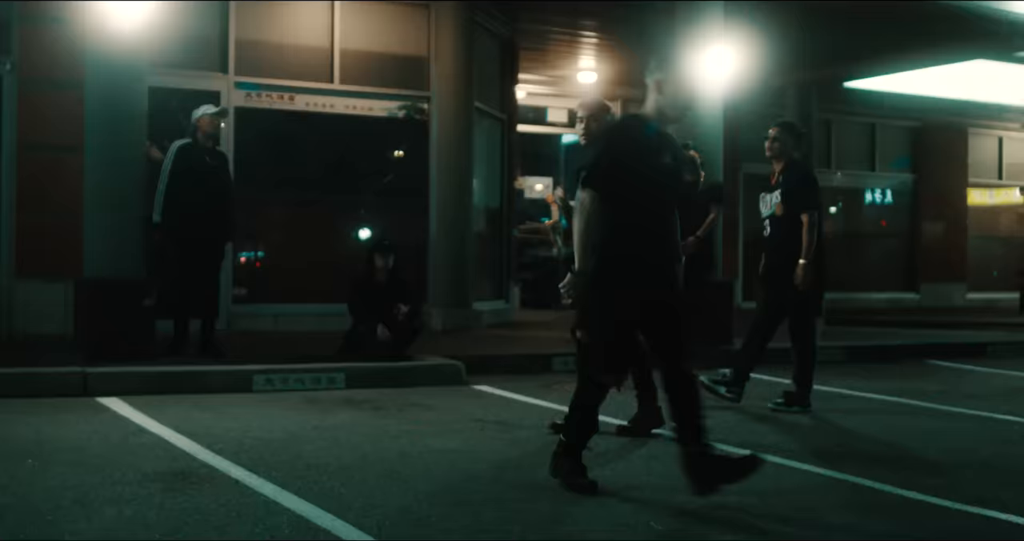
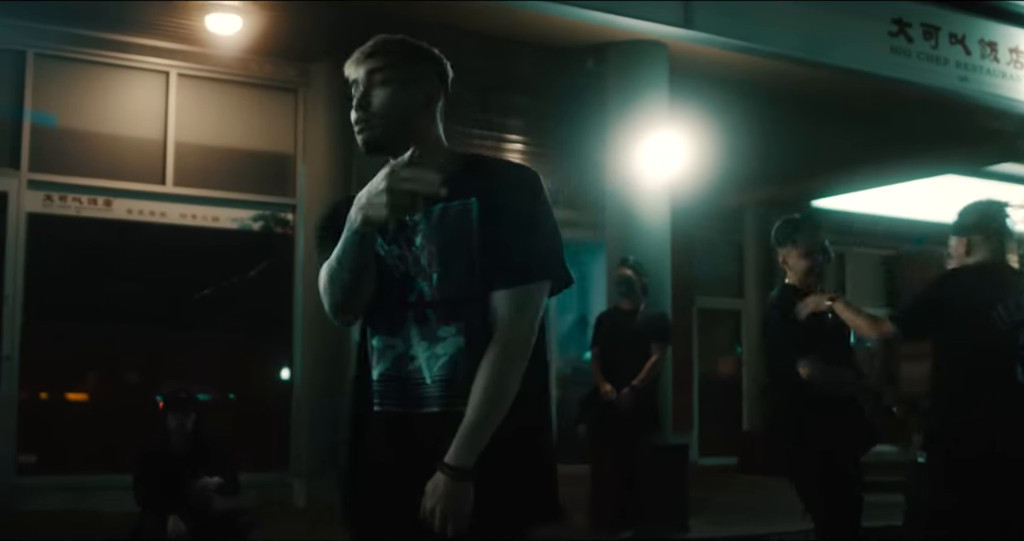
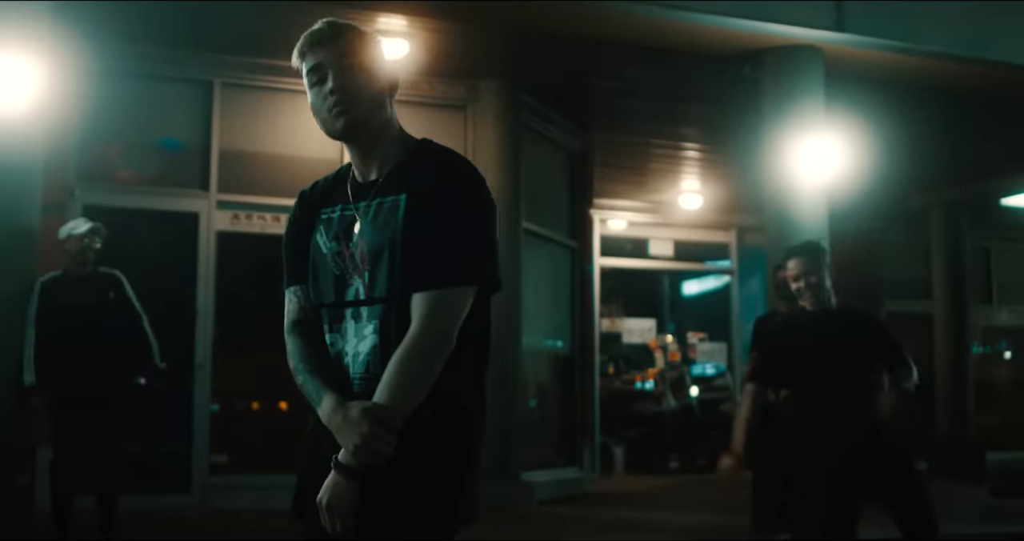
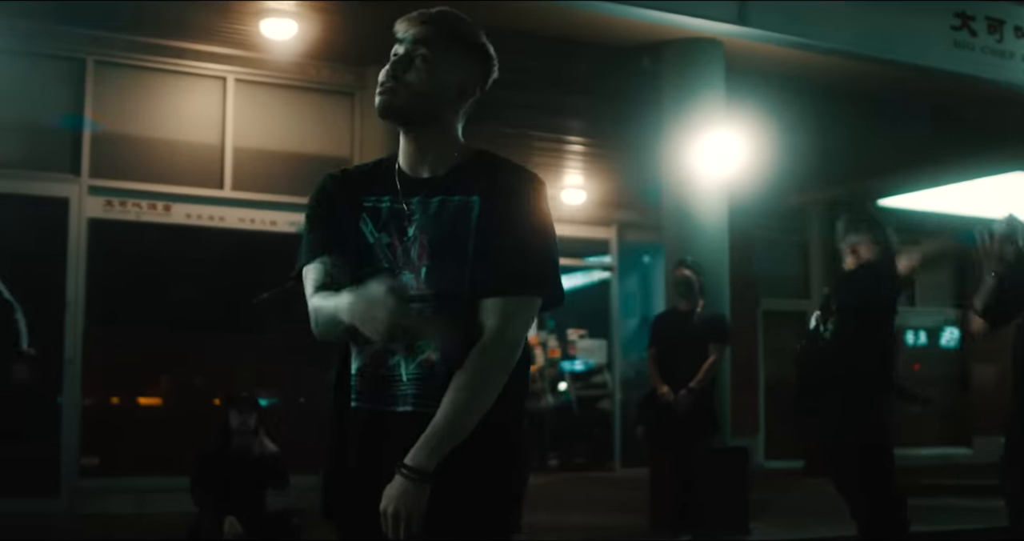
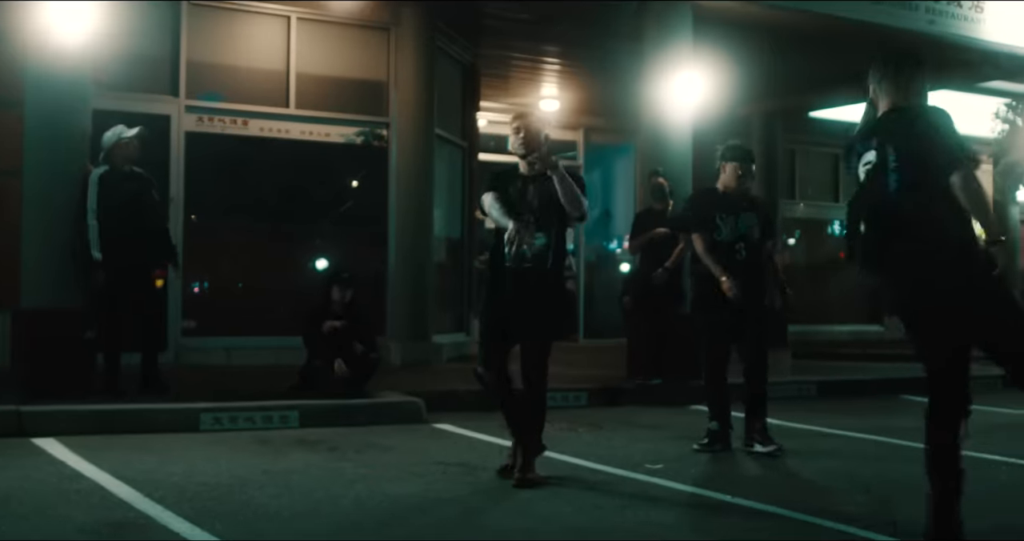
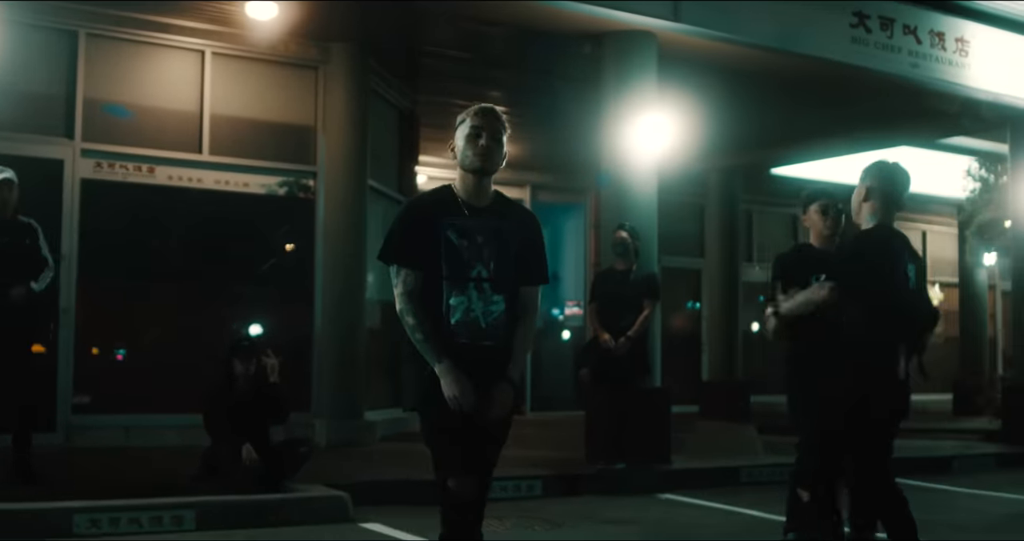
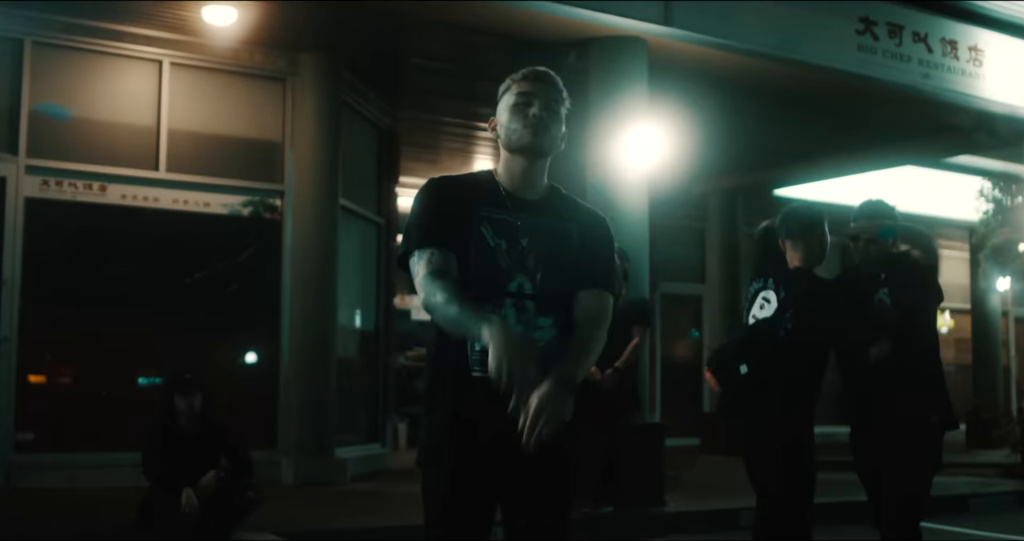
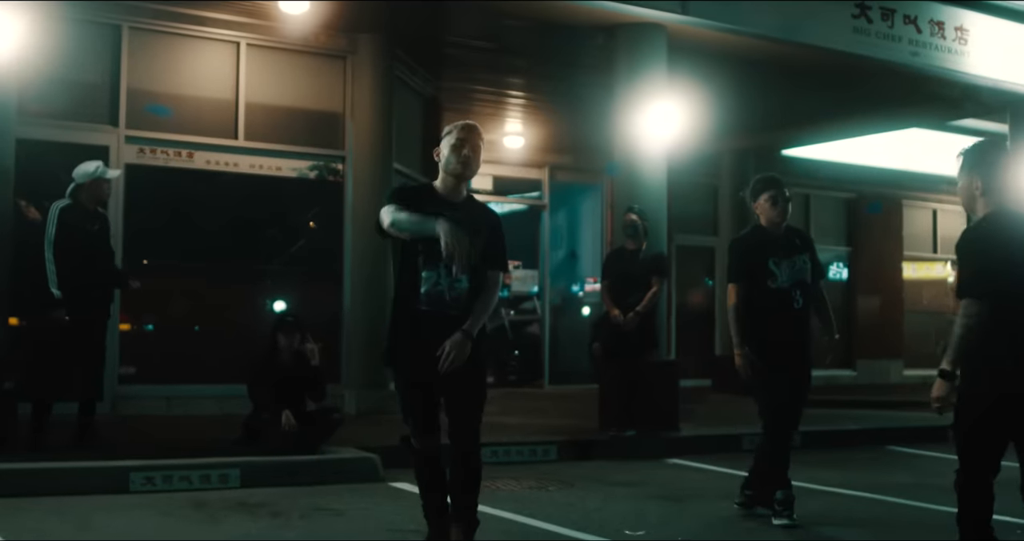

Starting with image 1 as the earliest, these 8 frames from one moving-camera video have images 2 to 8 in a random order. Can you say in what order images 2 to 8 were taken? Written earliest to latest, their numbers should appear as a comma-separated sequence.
5, 8, 6, 7, 2, 4, 3
